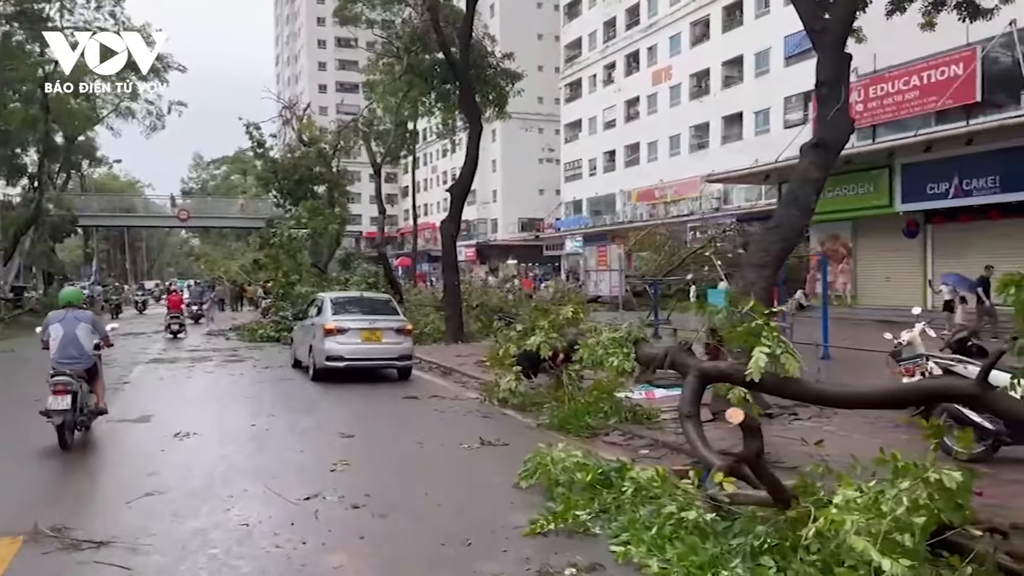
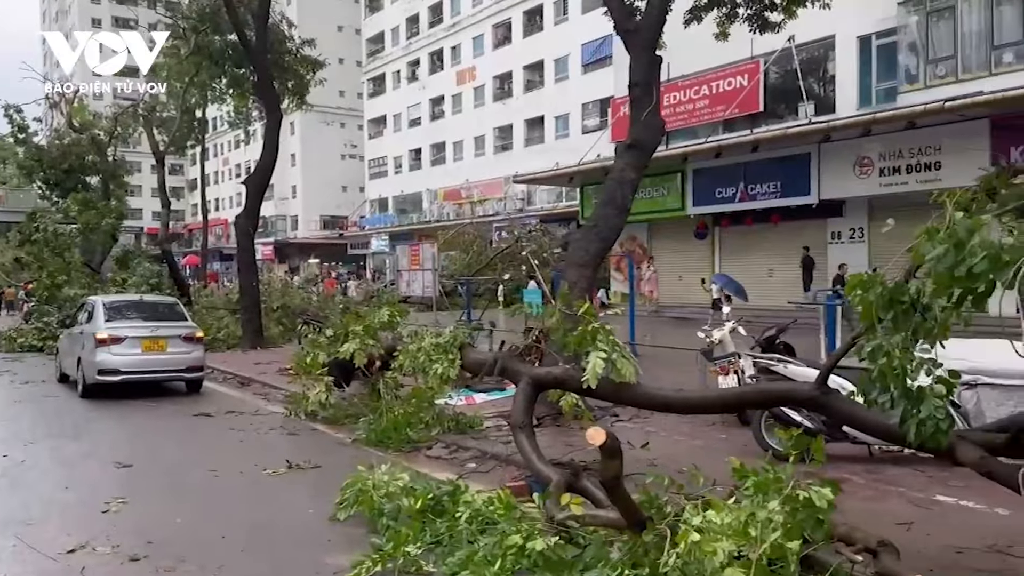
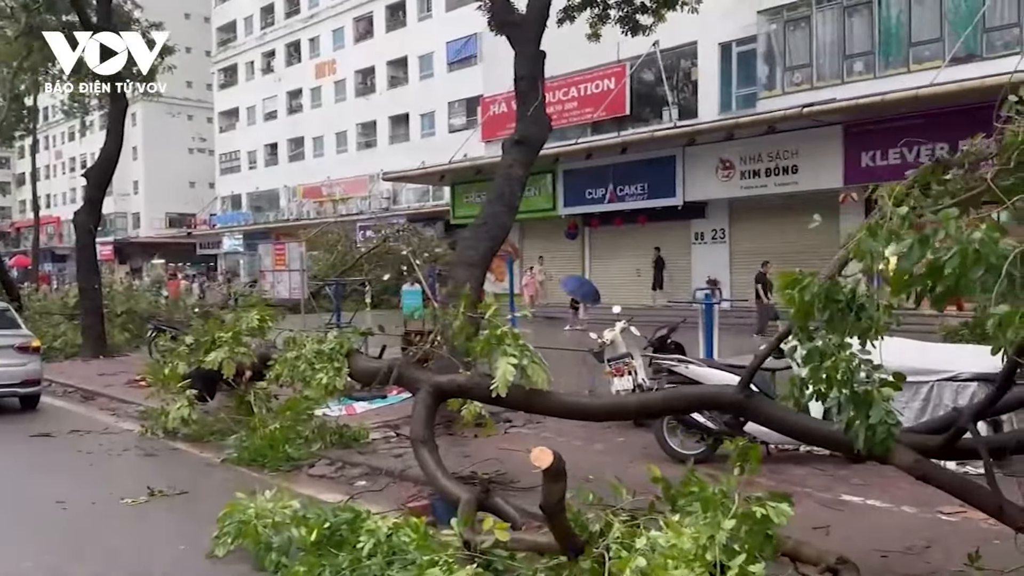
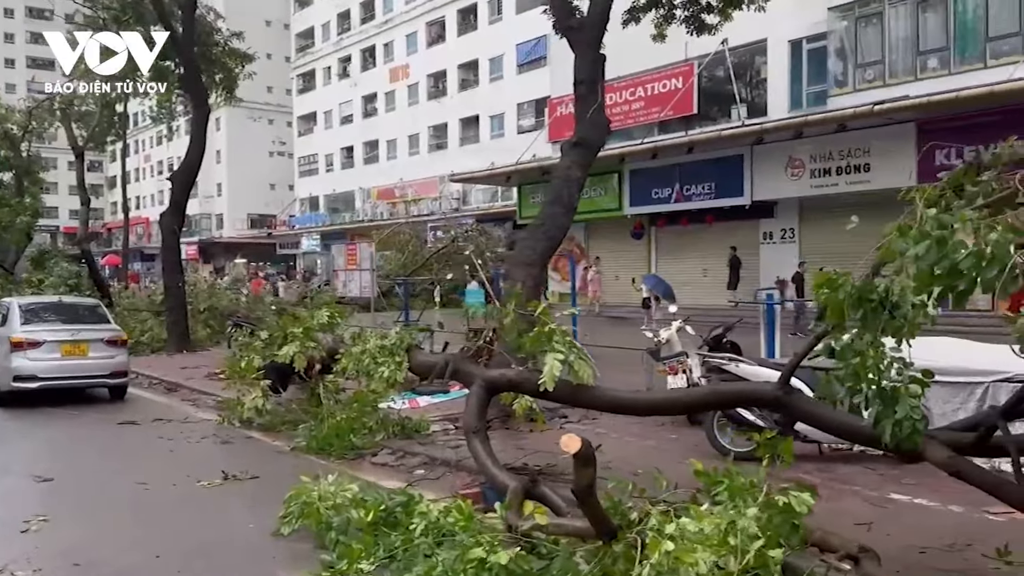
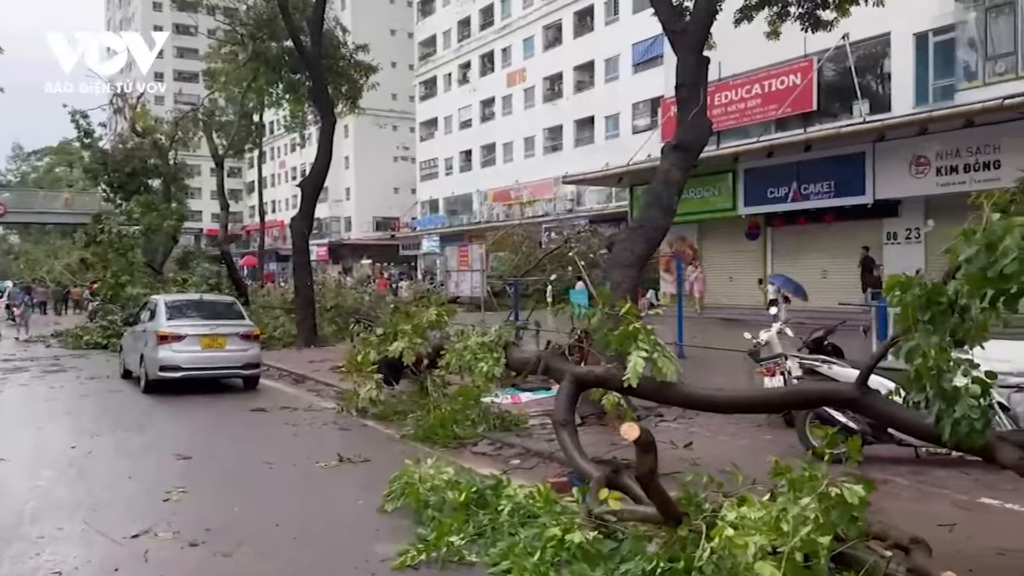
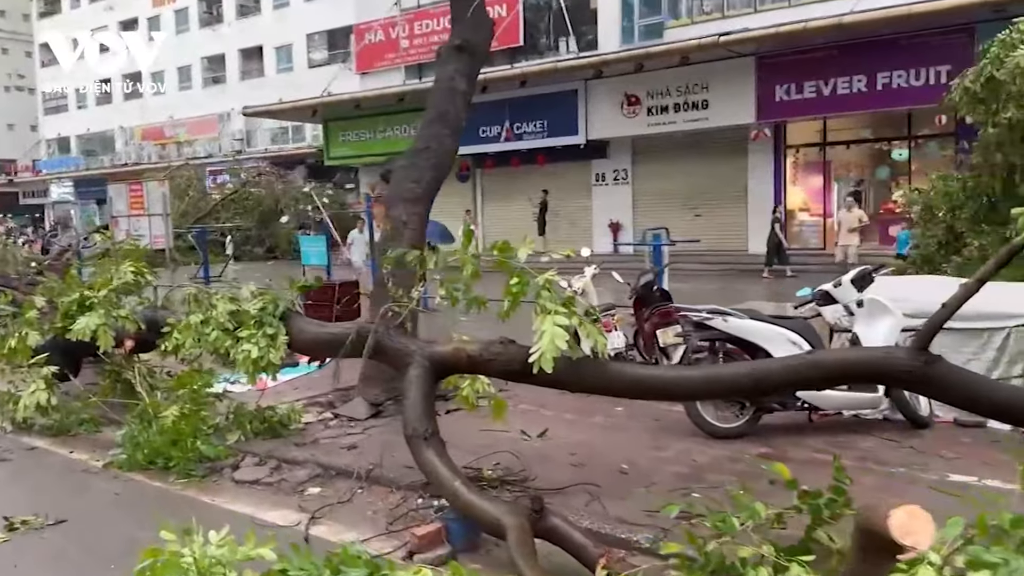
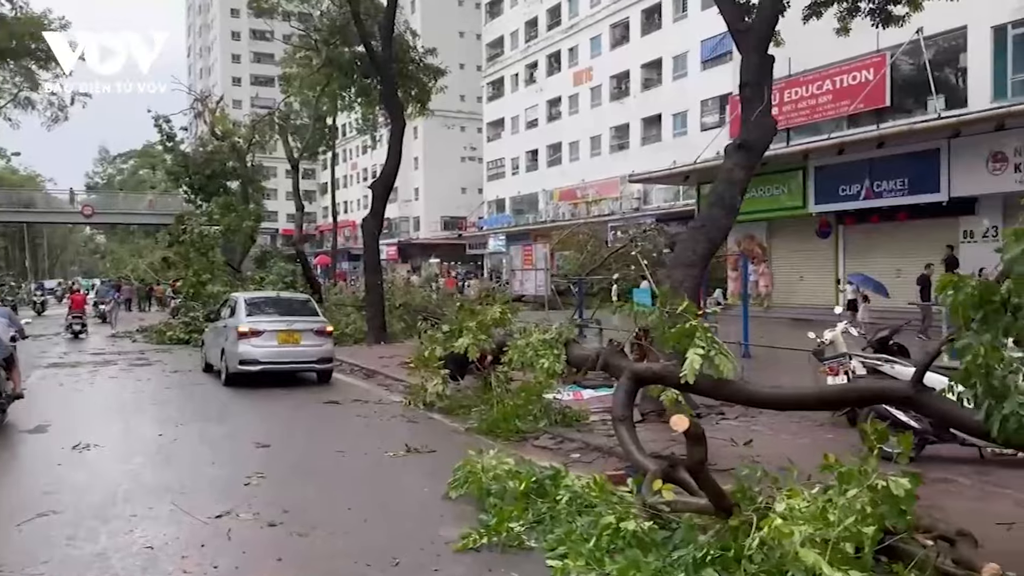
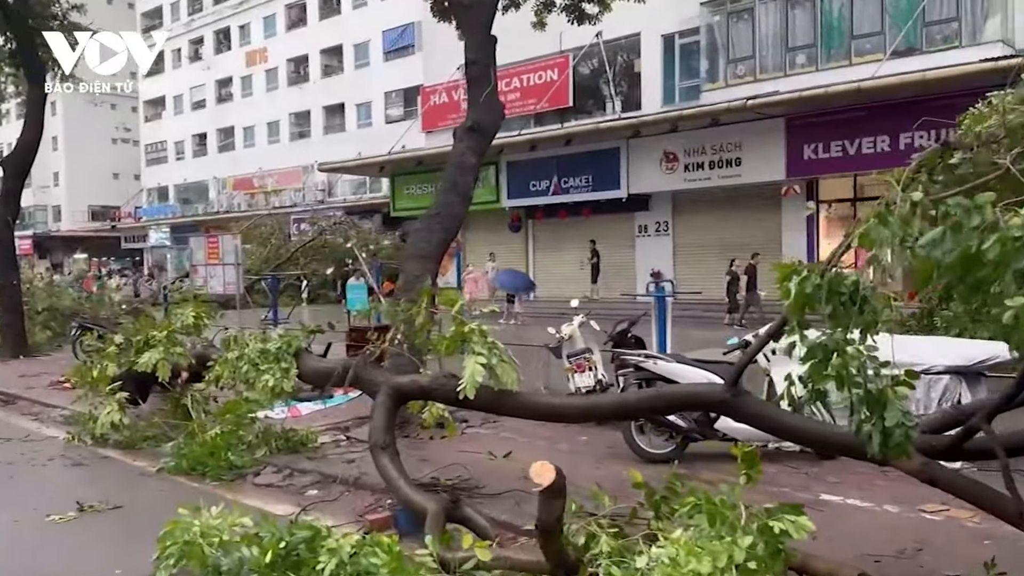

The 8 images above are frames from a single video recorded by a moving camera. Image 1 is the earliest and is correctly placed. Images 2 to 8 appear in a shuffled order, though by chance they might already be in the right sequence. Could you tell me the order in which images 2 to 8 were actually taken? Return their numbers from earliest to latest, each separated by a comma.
7, 5, 2, 4, 3, 8, 6
